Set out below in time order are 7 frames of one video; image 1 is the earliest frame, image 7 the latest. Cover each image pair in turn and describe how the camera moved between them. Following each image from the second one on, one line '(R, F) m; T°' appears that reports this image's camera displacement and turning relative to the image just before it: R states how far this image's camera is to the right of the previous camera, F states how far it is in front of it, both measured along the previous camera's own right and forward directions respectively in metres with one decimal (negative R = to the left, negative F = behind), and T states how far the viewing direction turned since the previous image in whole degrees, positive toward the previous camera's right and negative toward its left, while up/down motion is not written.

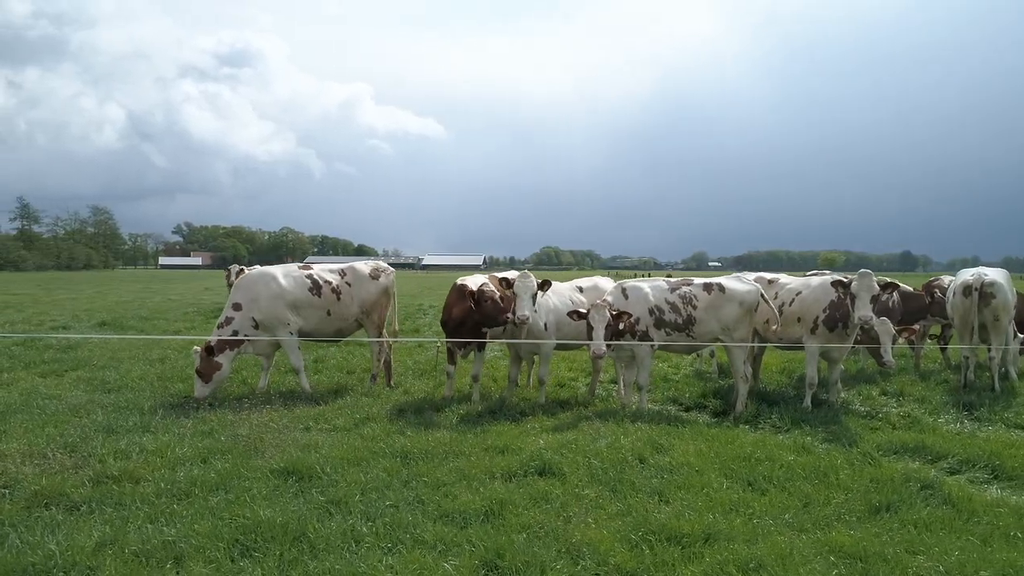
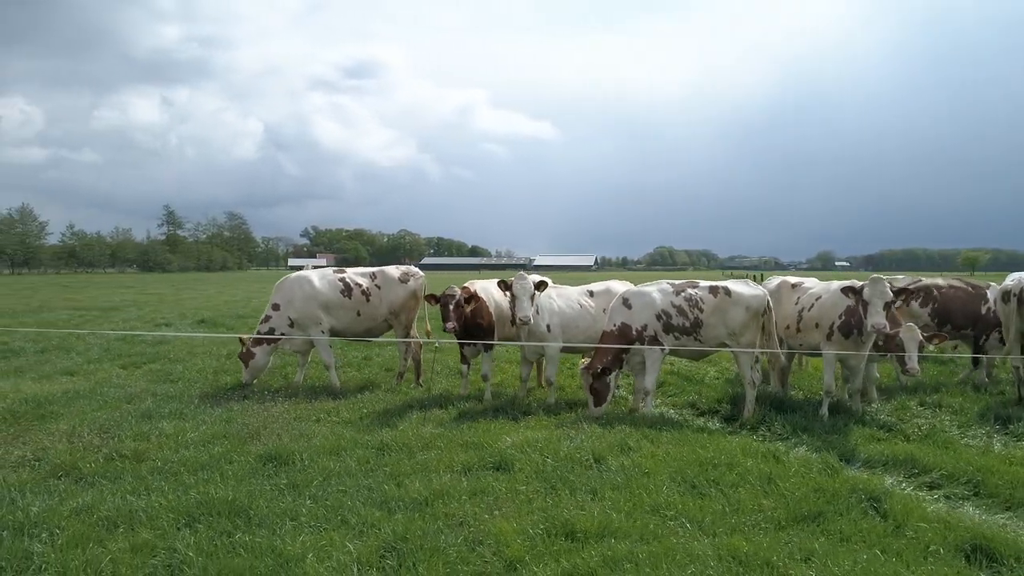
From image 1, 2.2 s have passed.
(+1.5, -0.3) m; -9°
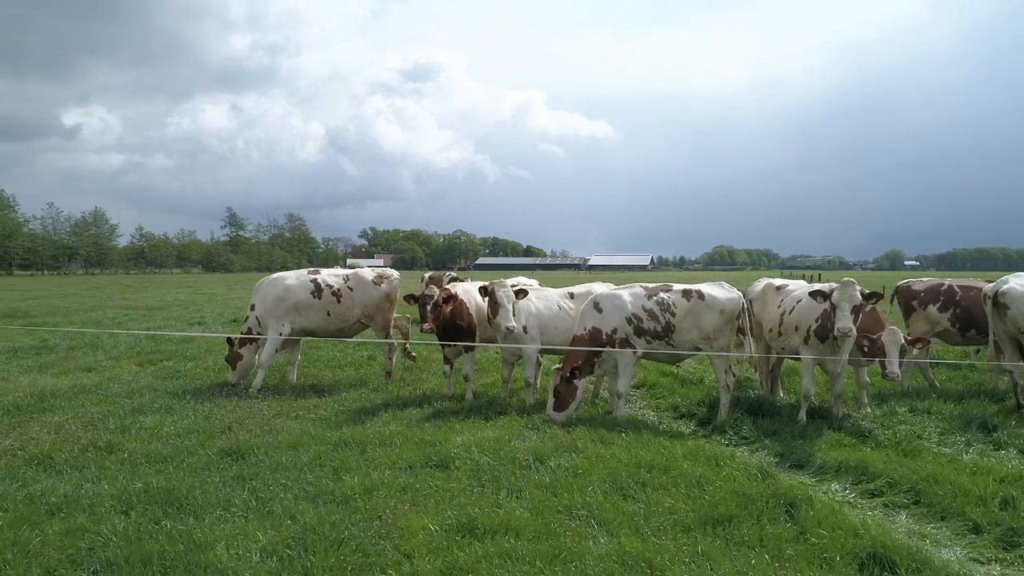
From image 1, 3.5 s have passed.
(+1.2, -0.2) m; -5°
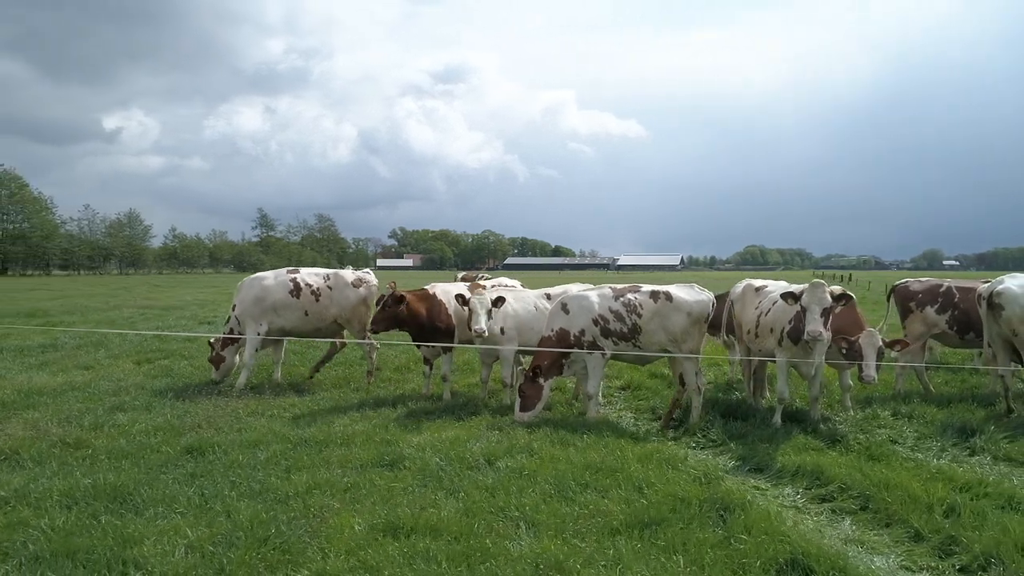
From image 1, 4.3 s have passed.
(+0.8, 0.0) m; -2°
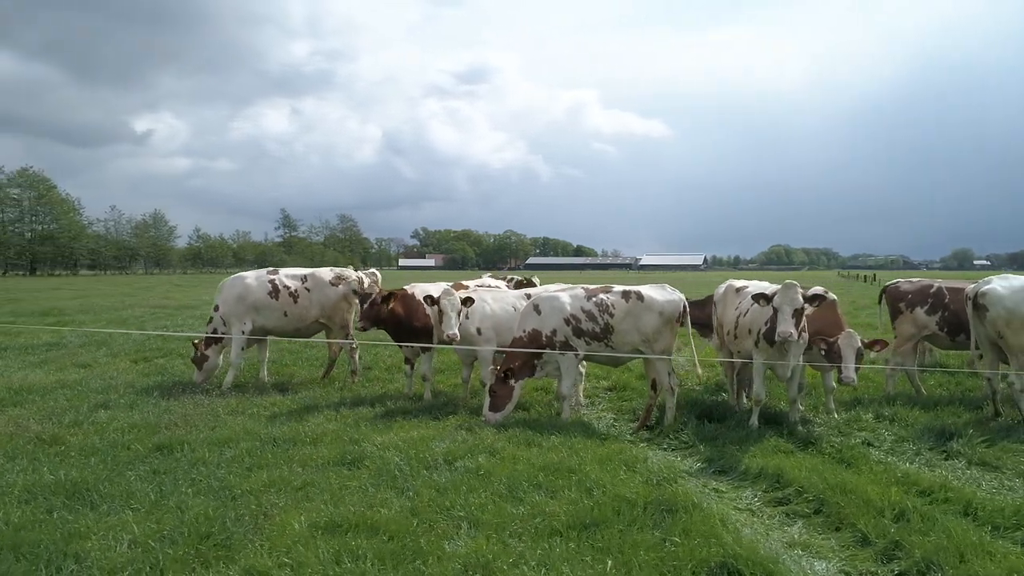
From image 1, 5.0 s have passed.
(+0.7, 0.0) m; -2°
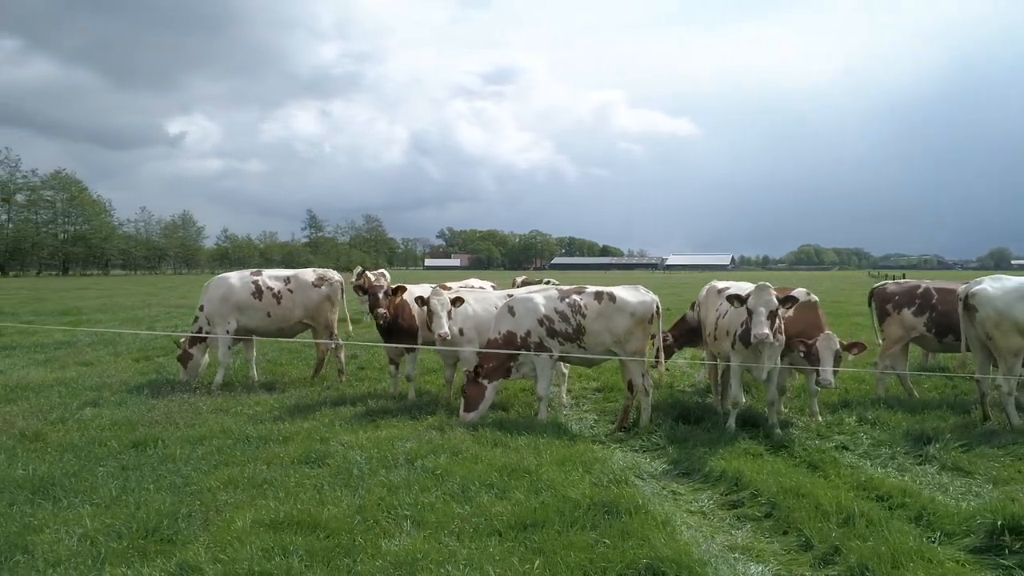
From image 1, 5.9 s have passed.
(+0.7, 0.0) m; -2°
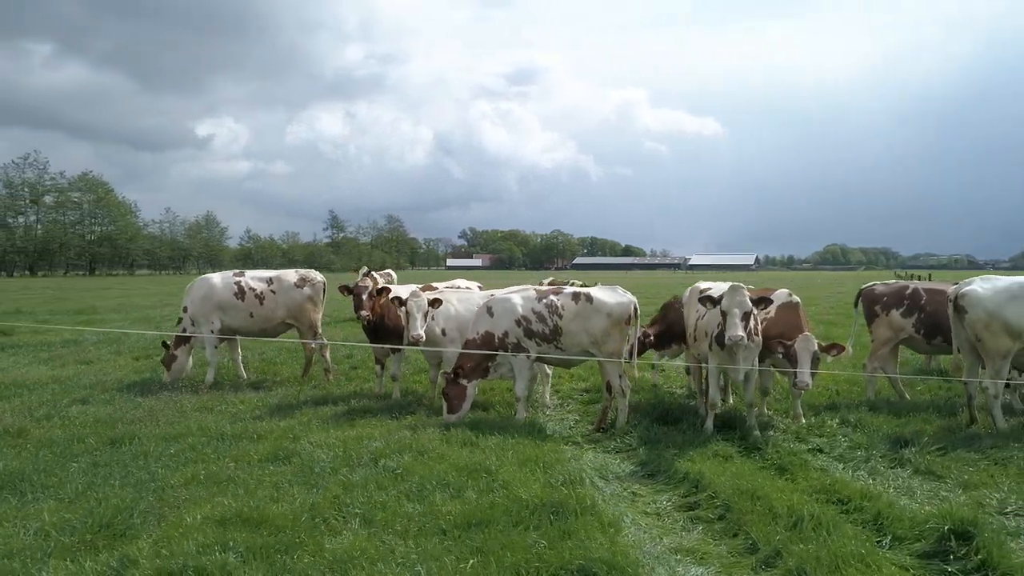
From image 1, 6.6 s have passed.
(+0.6, 0.0) m; -2°
